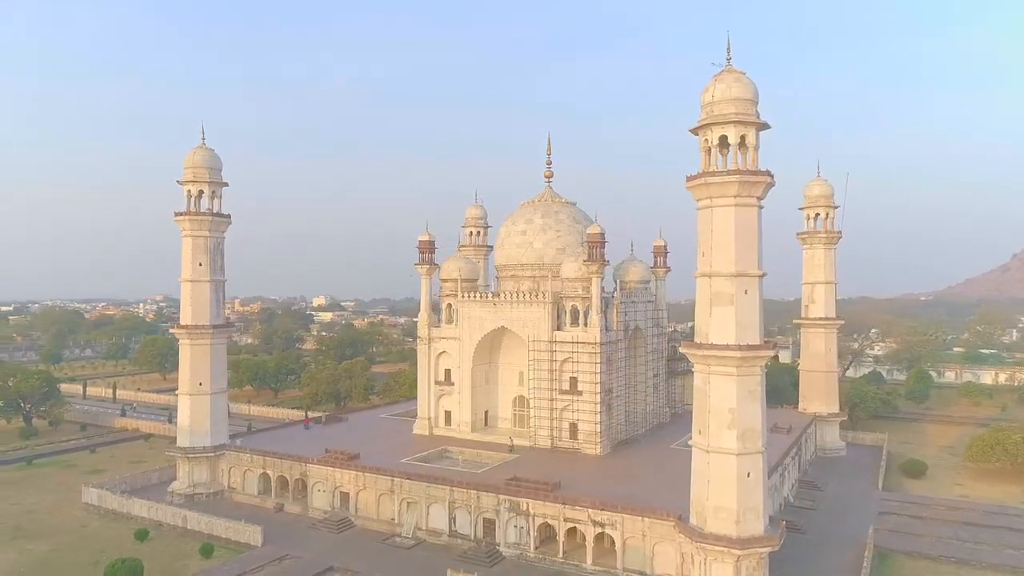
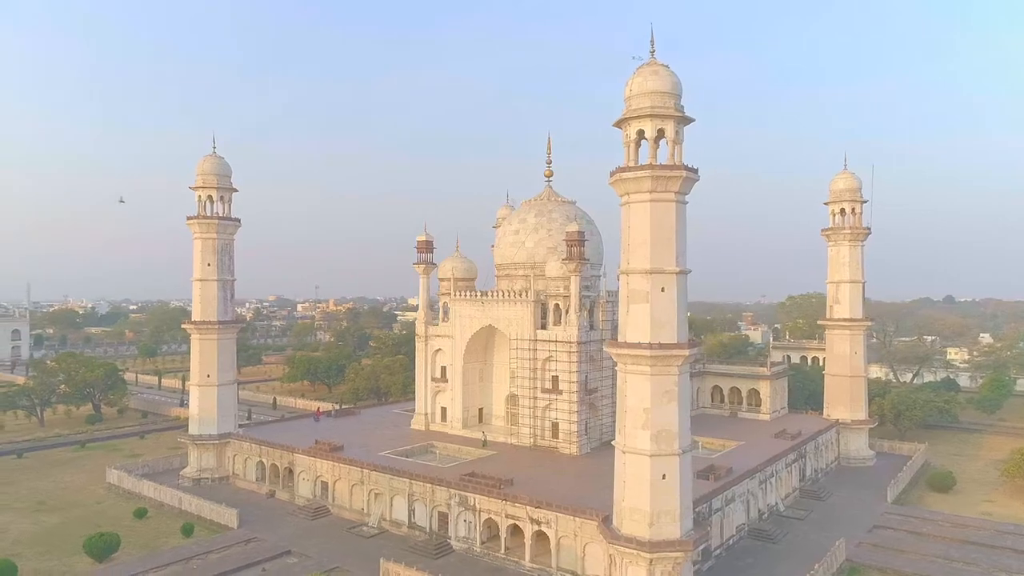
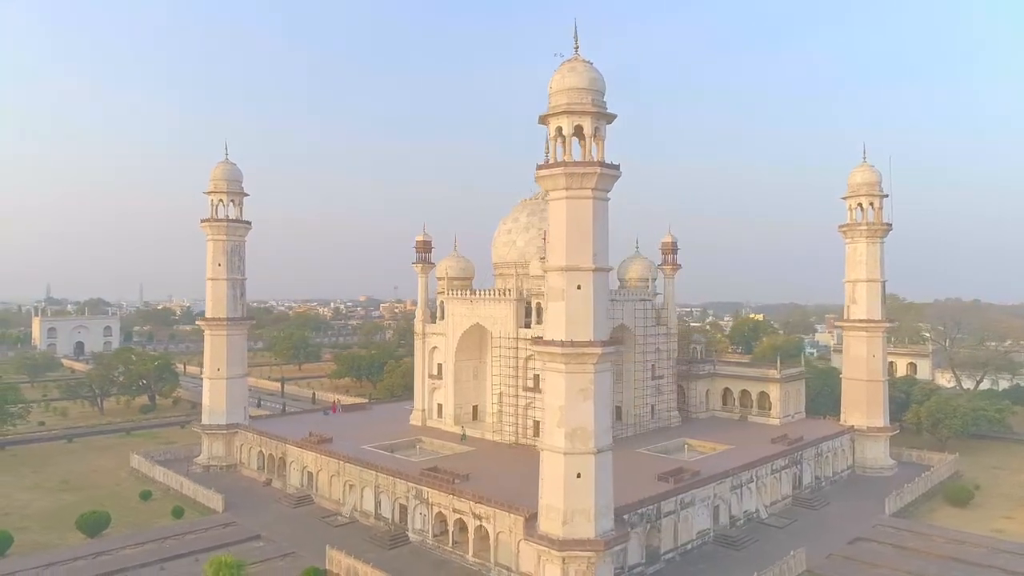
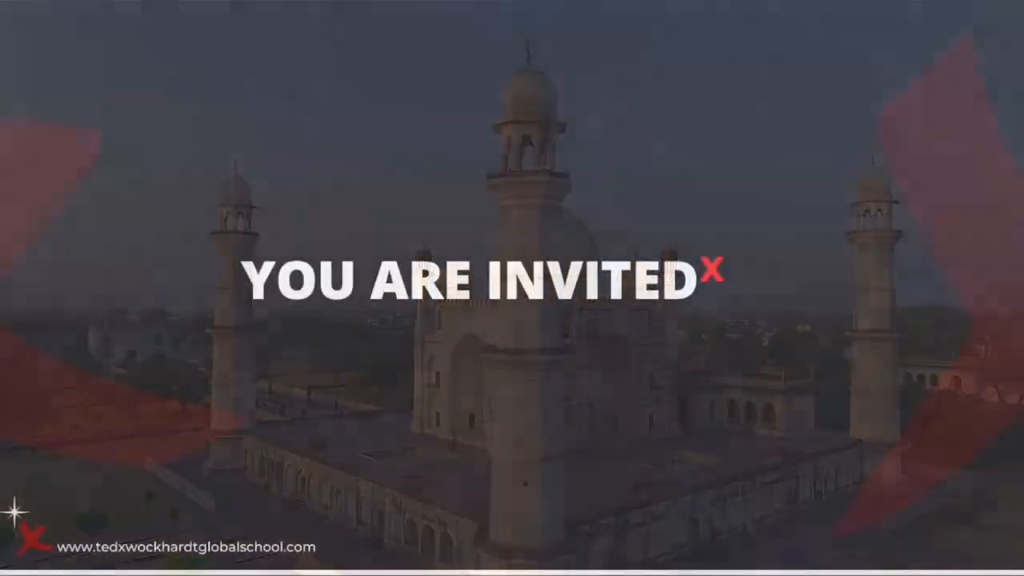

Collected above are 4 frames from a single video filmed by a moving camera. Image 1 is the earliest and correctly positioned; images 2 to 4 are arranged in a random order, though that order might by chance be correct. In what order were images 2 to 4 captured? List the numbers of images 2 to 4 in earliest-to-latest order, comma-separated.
2, 3, 4
